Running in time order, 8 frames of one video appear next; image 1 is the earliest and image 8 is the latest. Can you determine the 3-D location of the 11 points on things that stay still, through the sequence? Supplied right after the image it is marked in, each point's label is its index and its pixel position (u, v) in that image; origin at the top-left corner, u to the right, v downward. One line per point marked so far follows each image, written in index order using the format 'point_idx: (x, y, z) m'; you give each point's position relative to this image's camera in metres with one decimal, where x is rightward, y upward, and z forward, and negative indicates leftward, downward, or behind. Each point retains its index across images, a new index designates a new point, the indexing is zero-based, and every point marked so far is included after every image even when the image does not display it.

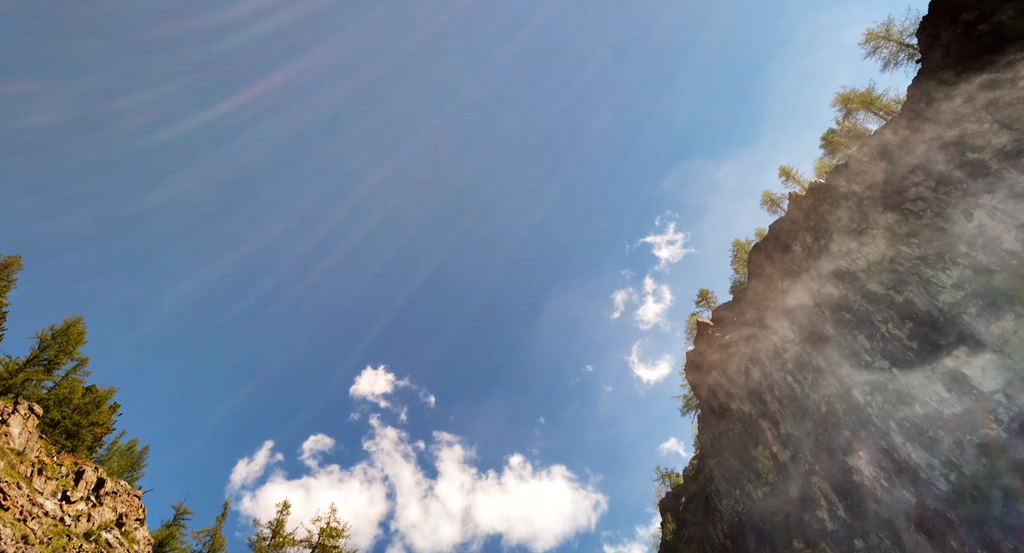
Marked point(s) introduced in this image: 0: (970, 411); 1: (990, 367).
0: (+17.0, -5.1, +20.7) m
1: (+17.7, -3.6, +20.7) m
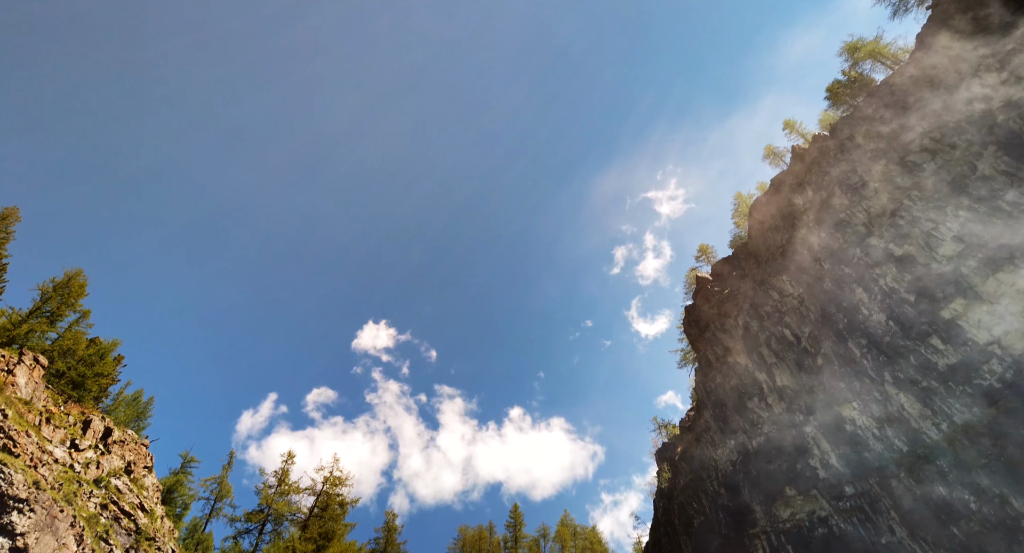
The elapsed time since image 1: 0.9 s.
0: (+16.5, -3.3, +20.3) m
1: (+17.2, -1.7, +20.1) m
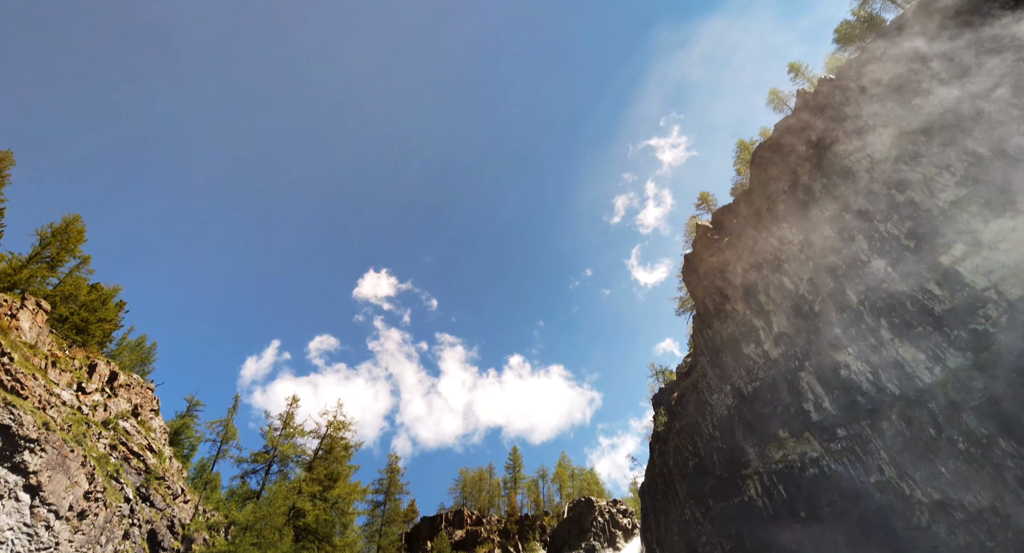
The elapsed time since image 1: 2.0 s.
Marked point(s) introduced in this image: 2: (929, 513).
0: (+16.5, -1.2, +20.5) m
1: (+17.2, +0.4, +20.2) m
2: (+14.9, -8.6, +19.8) m
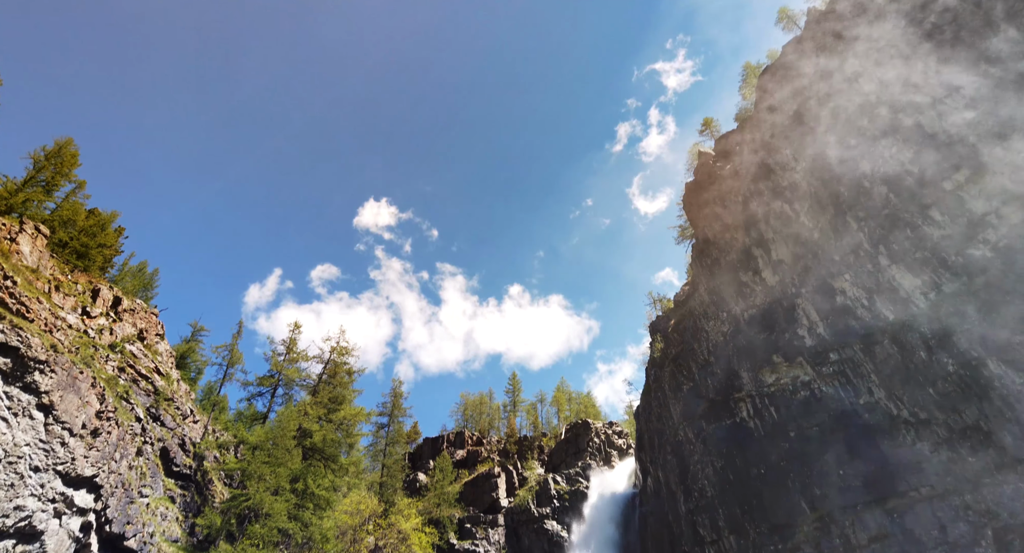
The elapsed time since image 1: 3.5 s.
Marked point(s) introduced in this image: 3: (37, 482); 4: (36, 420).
0: (+16.5, +1.6, +20.5) m
1: (+17.2, +3.1, +20.1) m
2: (+14.9, -5.8, +20.6) m
3: (-16.5, -7.3, +19.2) m
4: (-17.0, -5.2, +19.9) m
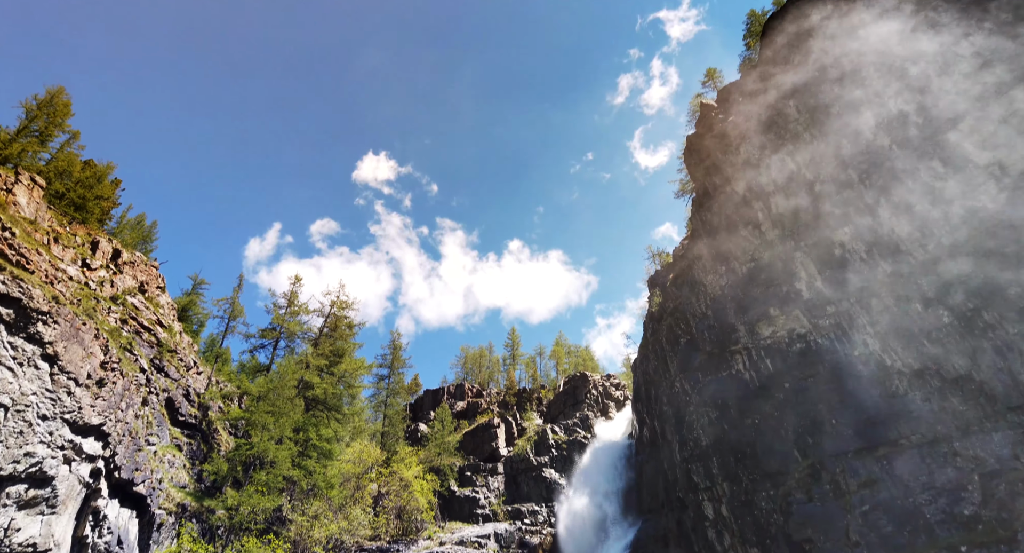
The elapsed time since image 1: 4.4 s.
0: (+16.5, +3.4, +20.4) m
1: (+17.2, +4.9, +19.9) m
2: (+14.9, -4.0, +20.9) m
3: (-16.5, -5.5, +19.6) m
4: (-17.0, -3.4, +20.1) m
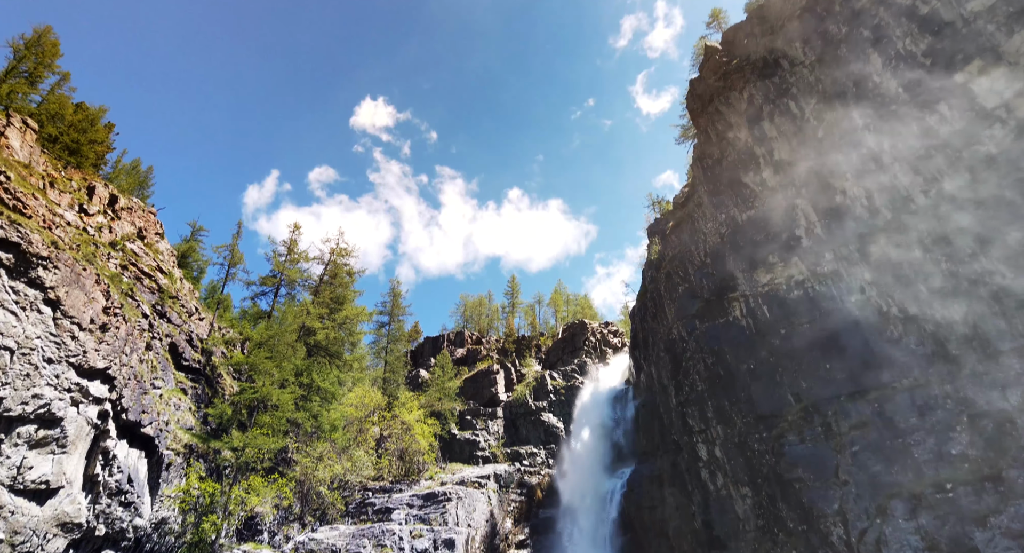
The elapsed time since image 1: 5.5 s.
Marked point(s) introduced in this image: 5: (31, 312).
0: (+16.5, +5.5, +20.1) m
1: (+17.1, +6.9, +19.5) m
2: (+14.8, -1.9, +21.1) m
3: (-16.5, -3.4, +19.9) m
4: (-17.1, -1.3, +20.3) m
5: (-17.2, -1.2, +19.9) m
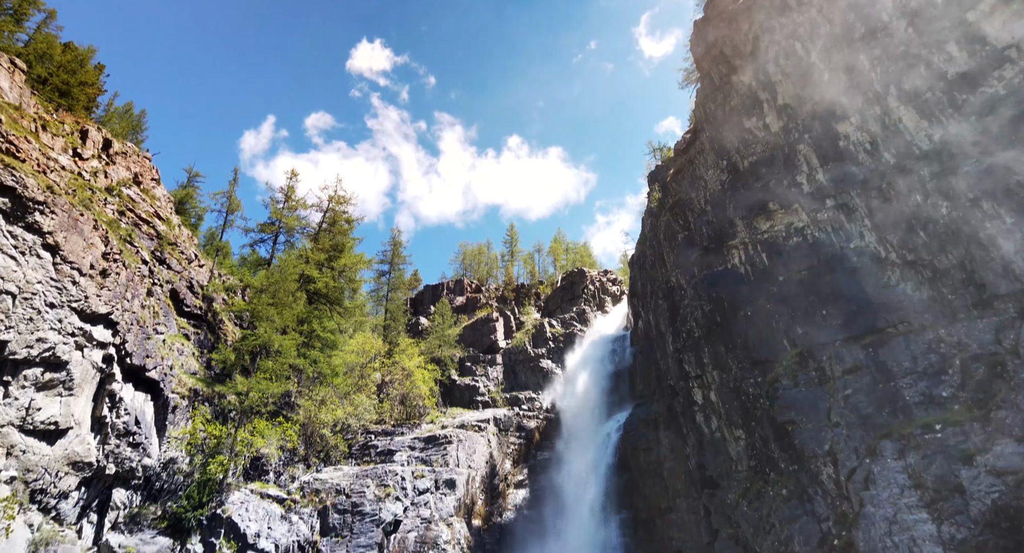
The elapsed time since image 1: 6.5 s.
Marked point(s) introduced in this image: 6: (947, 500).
0: (+16.5, +7.5, +19.7) m
1: (+17.1, +8.9, +19.0) m
2: (+14.8, +0.3, +21.2) m
3: (-16.6, -1.4, +20.1) m
4: (-17.1, +0.8, +20.3) m
5: (-17.2, +0.8, +19.9) m
6: (+14.6, -7.6, +18.7) m
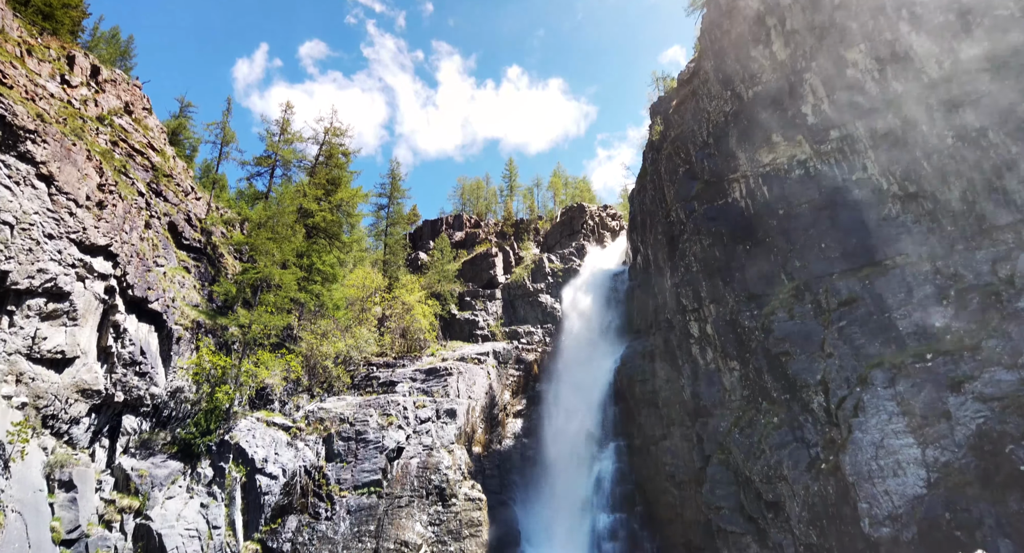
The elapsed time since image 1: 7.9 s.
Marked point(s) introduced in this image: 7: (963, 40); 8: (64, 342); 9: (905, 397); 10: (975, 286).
0: (+16.5, +10.0, +19.0) m
1: (+17.1, +11.4, +18.2) m
2: (+14.8, +2.9, +21.1) m
3: (-16.6, +1.2, +20.1) m
4: (-17.1, +3.4, +20.1) m
5: (-17.2, +3.4, +19.7) m
6: (+14.6, -5.1, +19.3) m
7: (+16.0, +8.6, +19.6) m
8: (-16.1, -2.2, +20.0) m
9: (+14.2, -4.2, +20.0) m
10: (+16.0, -0.2, +19.2) m
